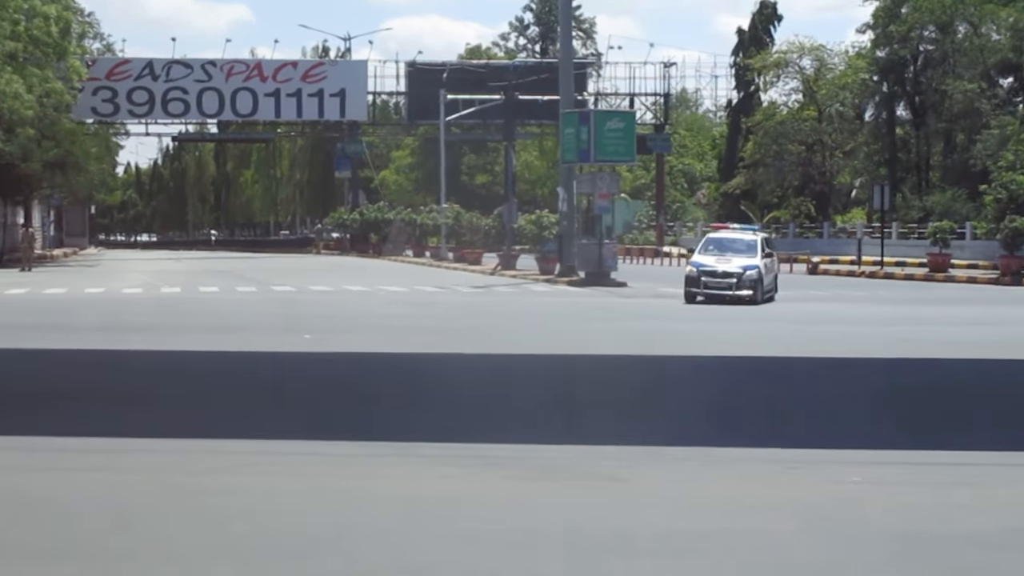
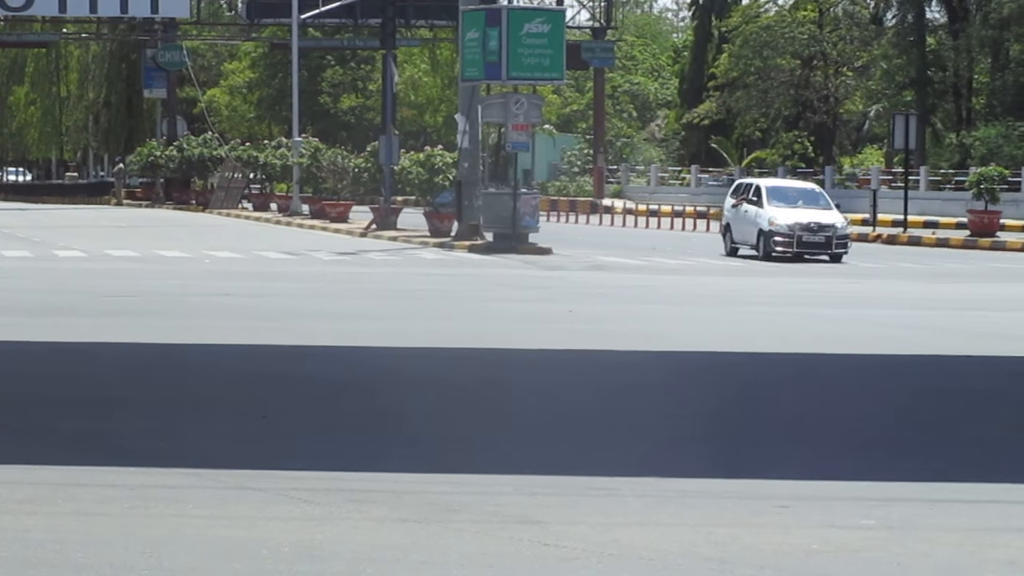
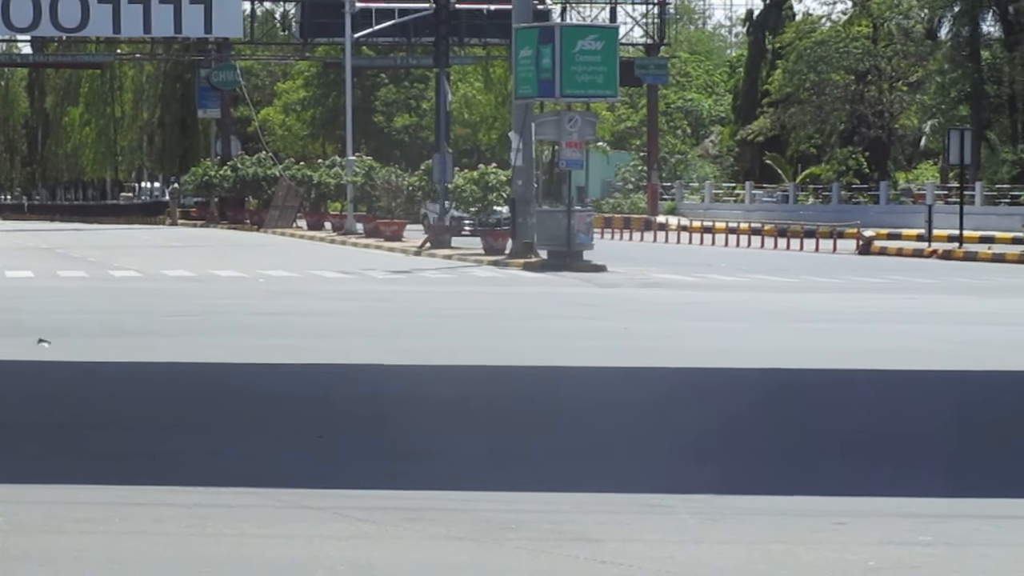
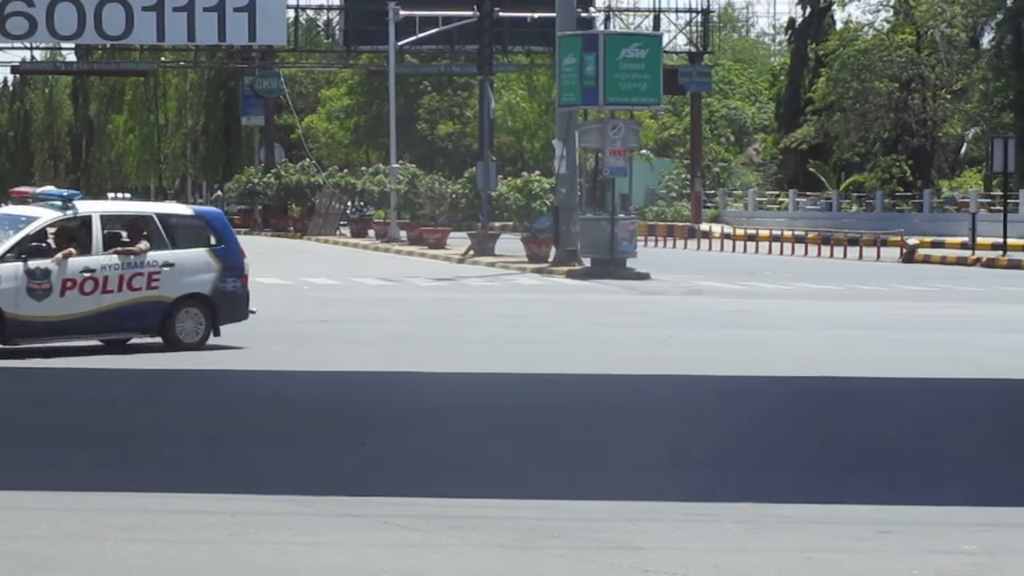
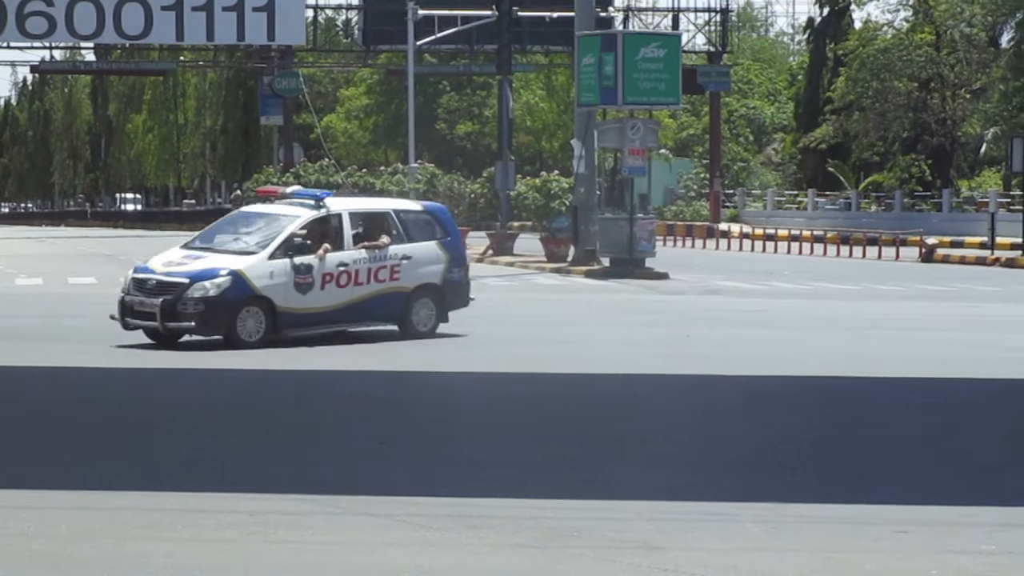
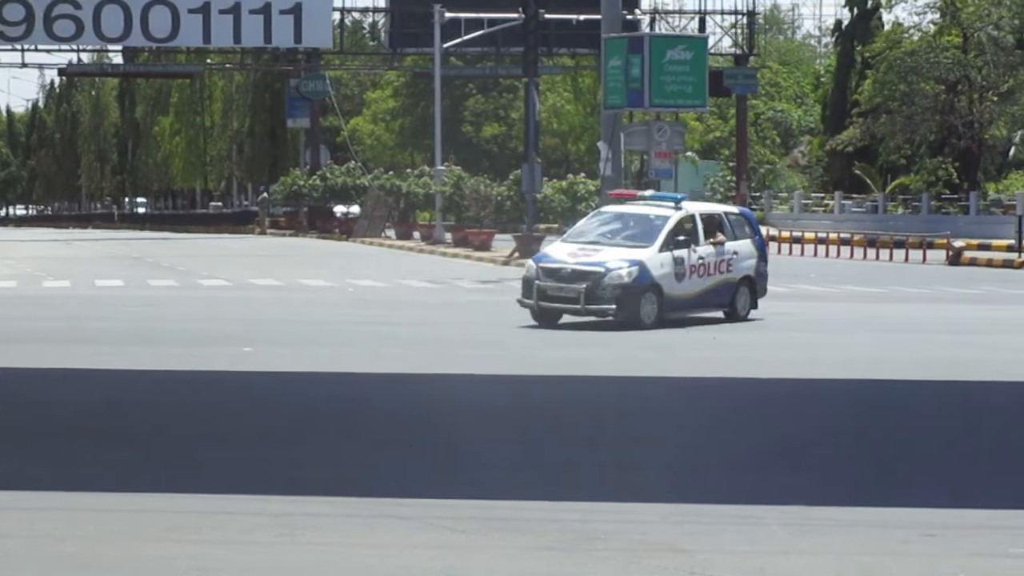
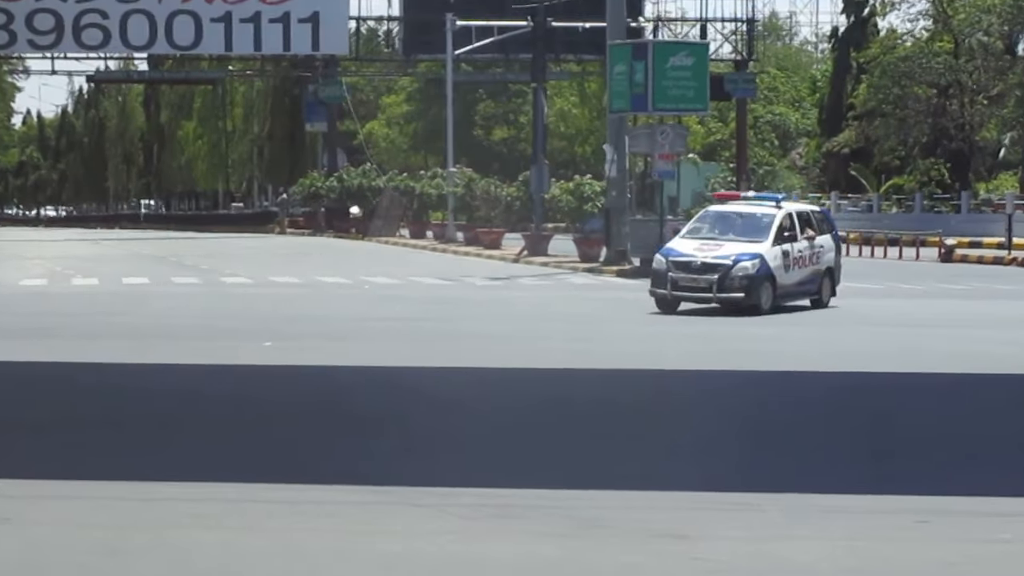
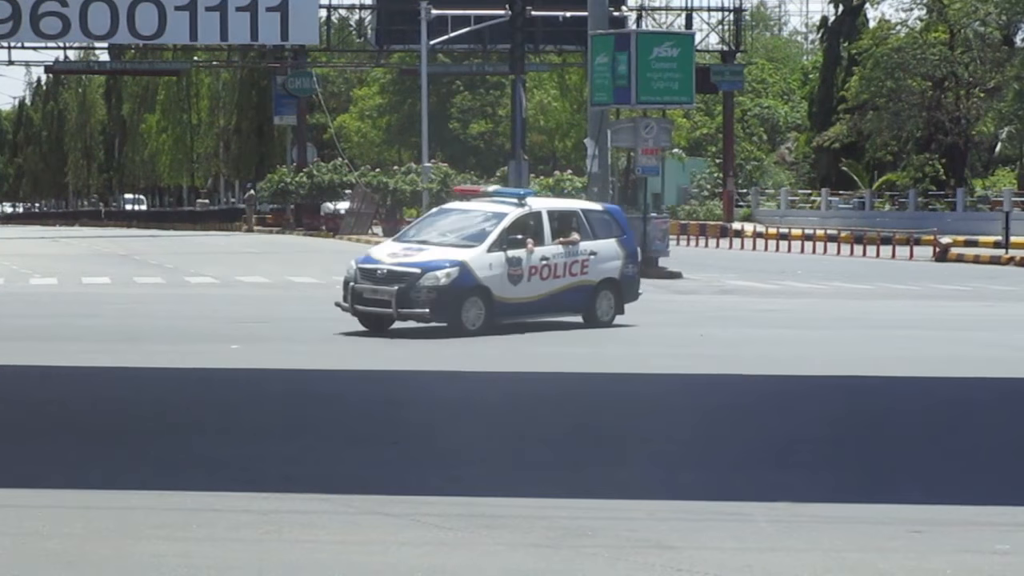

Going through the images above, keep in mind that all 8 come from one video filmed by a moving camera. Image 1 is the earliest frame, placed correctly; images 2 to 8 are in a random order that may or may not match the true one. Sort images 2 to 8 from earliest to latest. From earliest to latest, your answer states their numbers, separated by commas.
7, 6, 8, 5, 4, 3, 2
